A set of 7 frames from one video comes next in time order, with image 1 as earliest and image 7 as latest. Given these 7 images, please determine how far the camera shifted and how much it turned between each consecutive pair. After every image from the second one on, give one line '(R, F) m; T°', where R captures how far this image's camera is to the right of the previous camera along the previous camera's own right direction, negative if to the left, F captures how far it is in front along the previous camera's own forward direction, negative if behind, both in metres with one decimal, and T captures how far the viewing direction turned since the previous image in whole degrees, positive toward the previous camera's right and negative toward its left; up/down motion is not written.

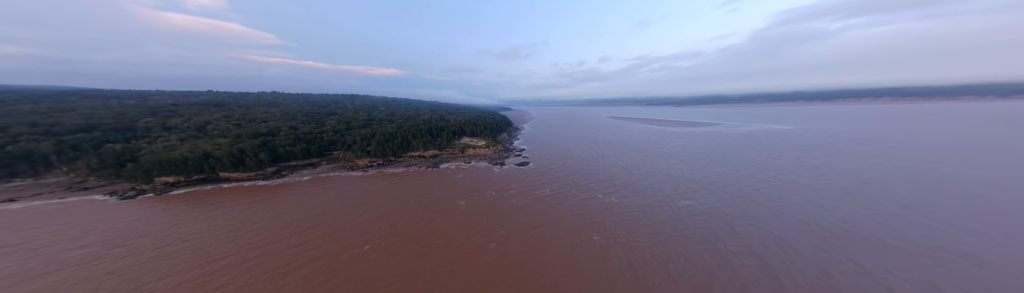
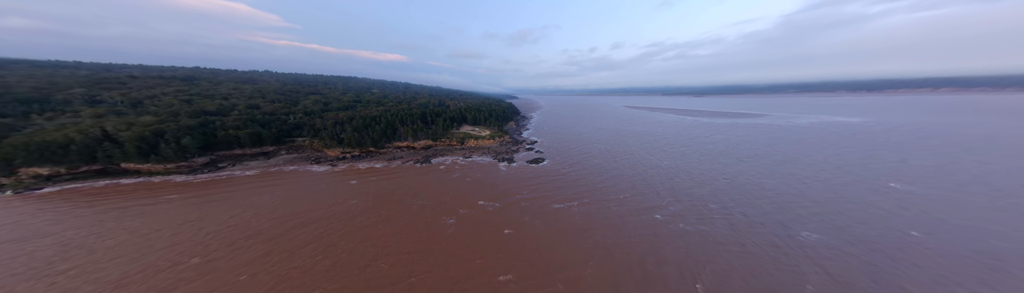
(-0.6, +8.5) m; -1°
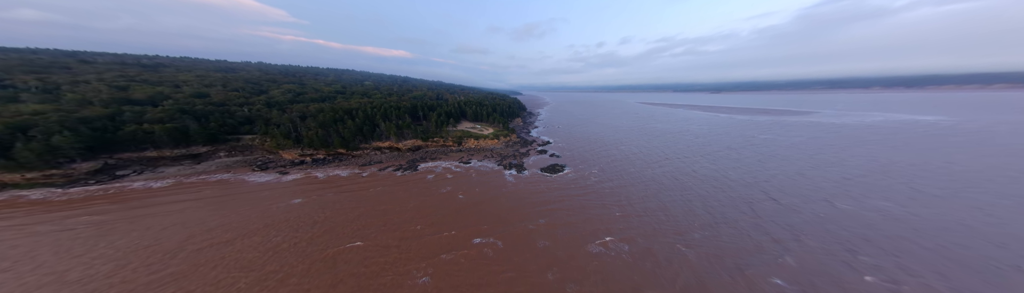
(-0.5, +7.2) m; -1°
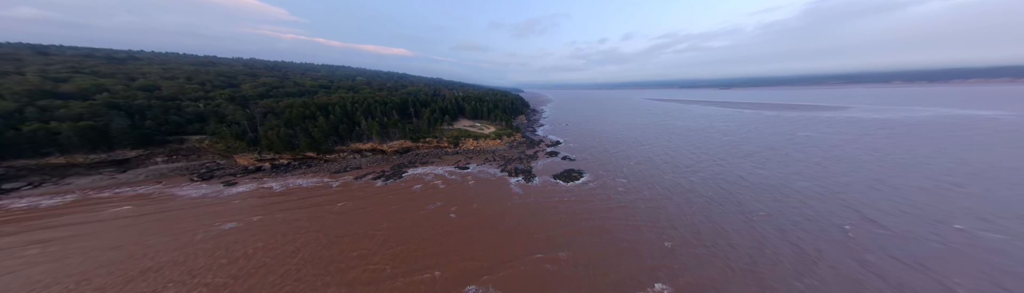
(-0.4, +4.4) m; 0°
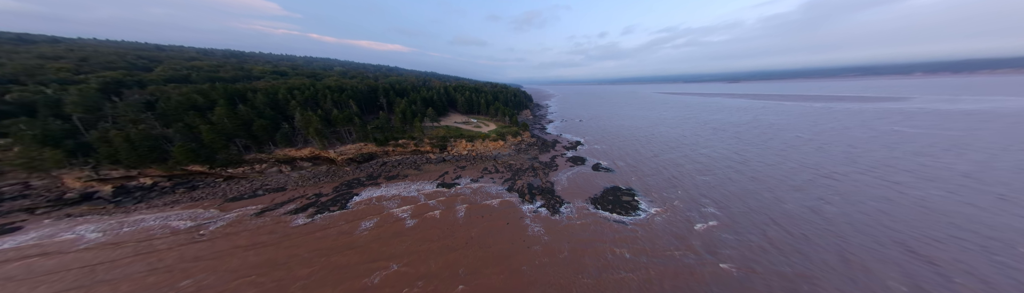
(-0.8, +7.4) m; 0°
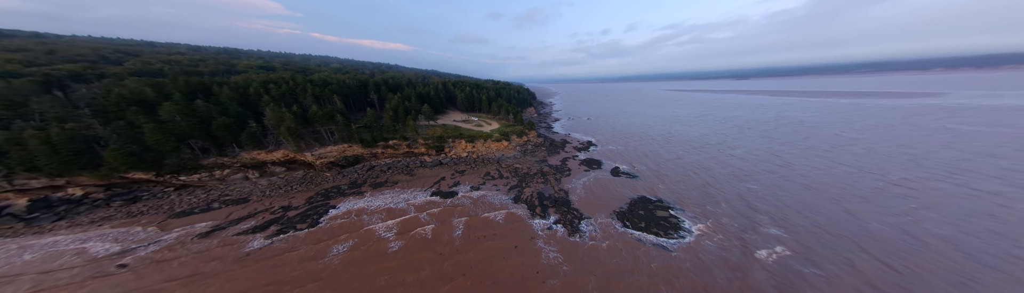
(-0.3, +2.2) m; -1°
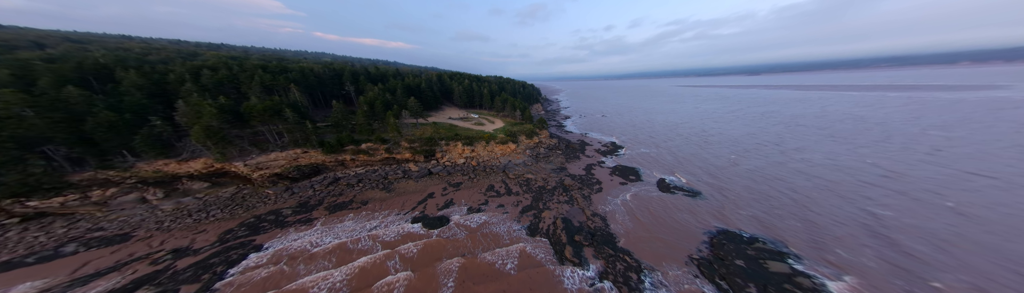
(-0.5, +3.7) m; -1°
